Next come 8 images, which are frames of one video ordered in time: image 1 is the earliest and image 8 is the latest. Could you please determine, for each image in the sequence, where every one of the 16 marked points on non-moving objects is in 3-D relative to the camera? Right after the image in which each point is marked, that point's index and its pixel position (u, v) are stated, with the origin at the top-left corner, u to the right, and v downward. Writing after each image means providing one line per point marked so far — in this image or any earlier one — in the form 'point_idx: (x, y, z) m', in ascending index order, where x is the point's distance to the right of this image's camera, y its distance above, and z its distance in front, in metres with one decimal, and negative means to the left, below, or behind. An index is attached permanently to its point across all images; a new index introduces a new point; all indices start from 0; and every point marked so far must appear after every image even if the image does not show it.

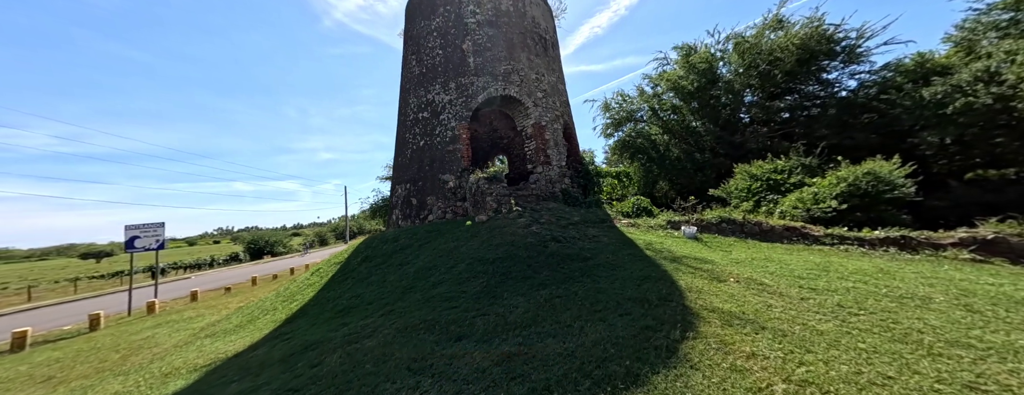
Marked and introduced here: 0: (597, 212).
0: (+2.6, -0.5, +9.0) m
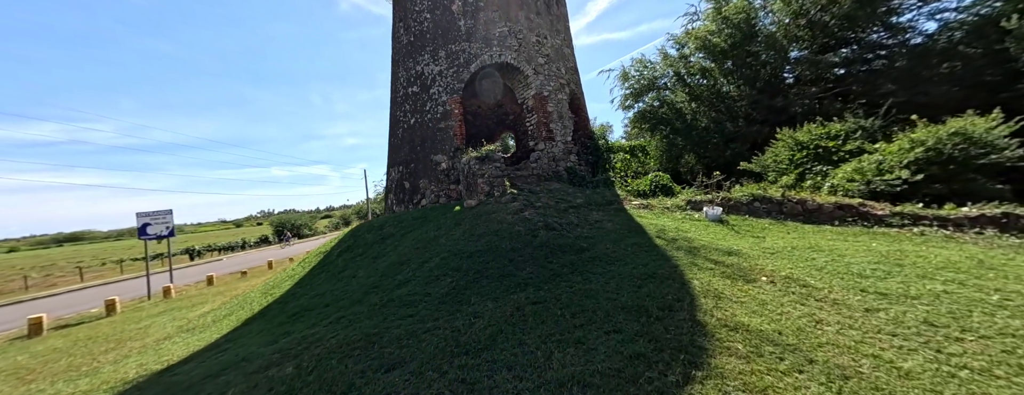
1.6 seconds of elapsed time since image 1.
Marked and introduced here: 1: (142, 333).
0: (+2.6, +0.1, +8.0) m
1: (-8.3, -3.0, +6.4) m
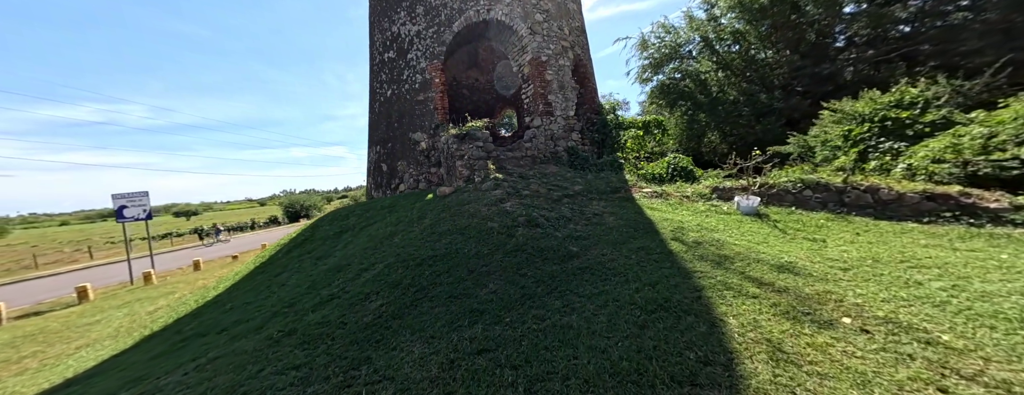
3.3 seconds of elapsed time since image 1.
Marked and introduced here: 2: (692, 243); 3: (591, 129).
0: (+2.3, +0.4, +6.6) m
1: (-8.6, -2.7, +5.7) m
2: (+2.4, -0.6, +3.7) m
3: (+2.4, +2.1, +8.7) m
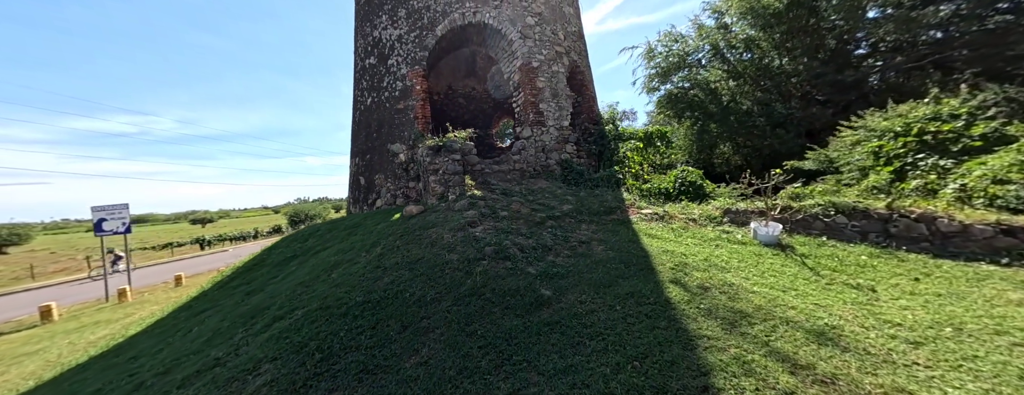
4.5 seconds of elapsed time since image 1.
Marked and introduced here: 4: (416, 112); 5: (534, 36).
0: (+1.9, 0.0, +5.9) m
1: (-9.0, -3.0, +5.2) m
2: (+1.9, -0.9, +2.9) m
3: (+2.1, +1.6, +7.9) m
4: (-2.3, +2.1, +6.9) m
5: (+0.6, +4.1, +7.3) m
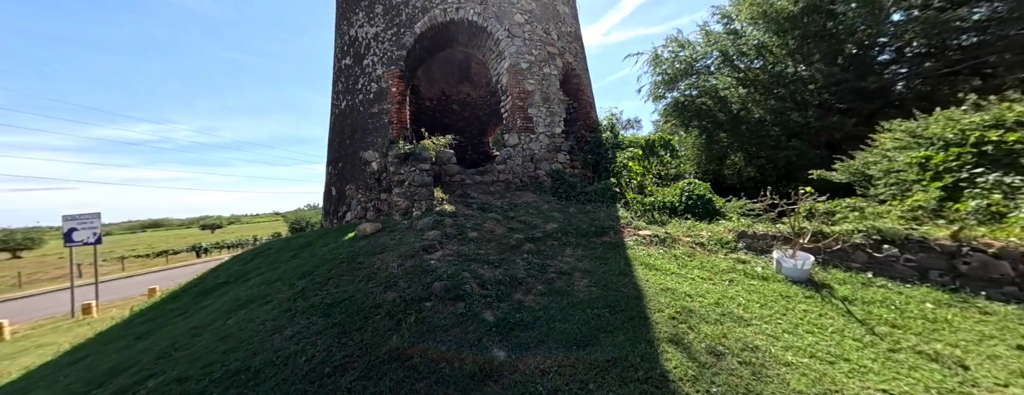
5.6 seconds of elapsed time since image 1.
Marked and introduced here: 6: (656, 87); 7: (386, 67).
0: (+1.5, -0.3, +5.1) m
1: (-9.5, -3.1, +4.5) m
2: (+1.4, -1.1, +2.1) m
3: (+1.8, +1.2, +7.2) m
4: (-2.6, +1.8, +6.2) m
5: (+0.3, +3.8, +6.6) m
6: (+6.2, +4.9, +12.4) m
7: (-2.8, +2.9, +6.4) m
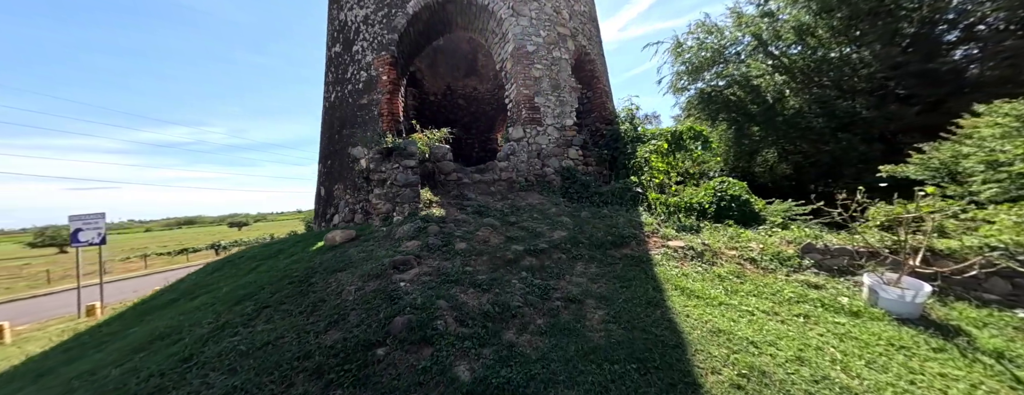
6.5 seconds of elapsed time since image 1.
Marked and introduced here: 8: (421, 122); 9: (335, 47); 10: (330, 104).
0: (+1.6, -0.3, +4.2) m
1: (-9.5, -3.2, +4.2) m
2: (+1.3, -1.2, +1.3) m
3: (+1.9, +1.2, +6.3) m
4: (-2.6, +1.8, +5.6) m
5: (+0.4, +3.8, +5.8) m
6: (+6.6, +4.9, +11.3) m
7: (-2.7, +2.9, +5.7) m
8: (-3.3, +2.6, +10.6) m
9: (-4.0, +3.4, +6.4) m
10: (-4.1, +2.1, +6.4) m
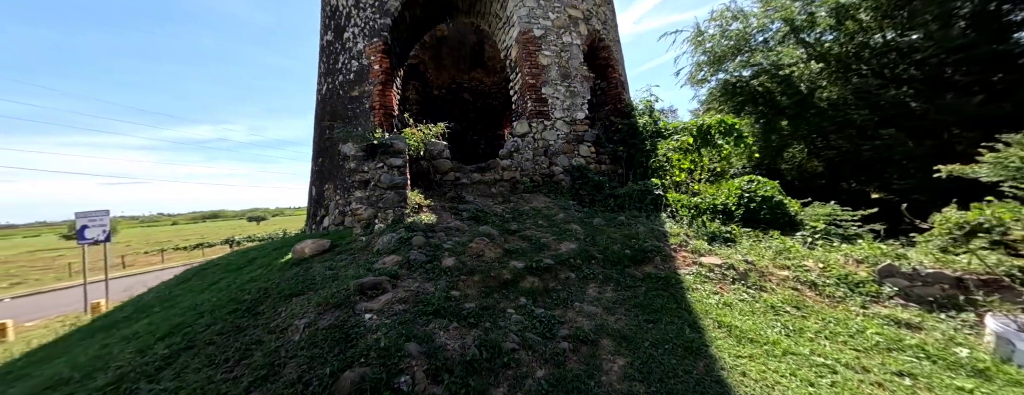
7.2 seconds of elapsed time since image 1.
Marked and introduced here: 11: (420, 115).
0: (+1.6, -0.4, +3.6) m
1: (-9.5, -3.2, +4.0) m
2: (+1.2, -1.3, +0.7) m
3: (+2.0, +1.1, +5.7) m
4: (-2.5, +1.7, +5.1) m
5: (+0.5, +3.7, +5.2) m
6: (+6.9, +4.9, +10.4) m
7: (-2.6, +2.9, +5.2) m
8: (-3.0, +2.6, +10.1) m
9: (-3.8, +3.4, +5.9) m
10: (-4.0, +2.1, +6.0) m
11: (-3.0, +2.7, +10.1) m
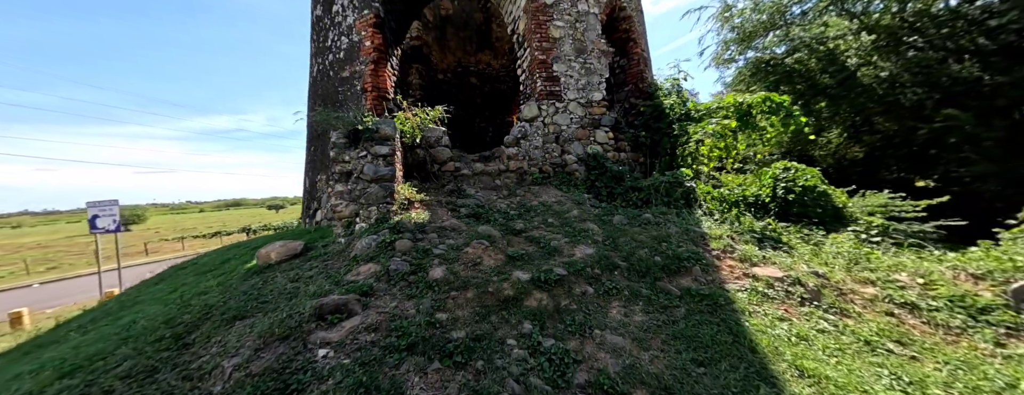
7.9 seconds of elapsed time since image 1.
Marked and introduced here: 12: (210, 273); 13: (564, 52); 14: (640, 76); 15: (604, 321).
0: (+1.6, -0.3, +3.0) m
1: (-9.4, -3.1, +4.0) m
2: (+1.2, -1.3, +0.1) m
3: (+2.1, +1.3, +5.0) m
4: (-2.4, +1.9, +4.6) m
5: (+0.6, +3.9, +4.5) m
6: (+7.2, +5.2, +9.4) m
7: (-2.5, +3.0, +4.7) m
8: (-2.7, +2.9, +9.5) m
9: (-3.7, +3.5, +5.4) m
10: (-3.8, +2.3, +5.5) m
11: (-2.7, +3.0, +9.5) m
12: (-3.1, -0.8, +3.0) m
13: (+0.9, +2.3, +4.6) m
14: (+2.4, +2.3, +5.2) m
15: (+0.6, -0.8, +1.9) m
